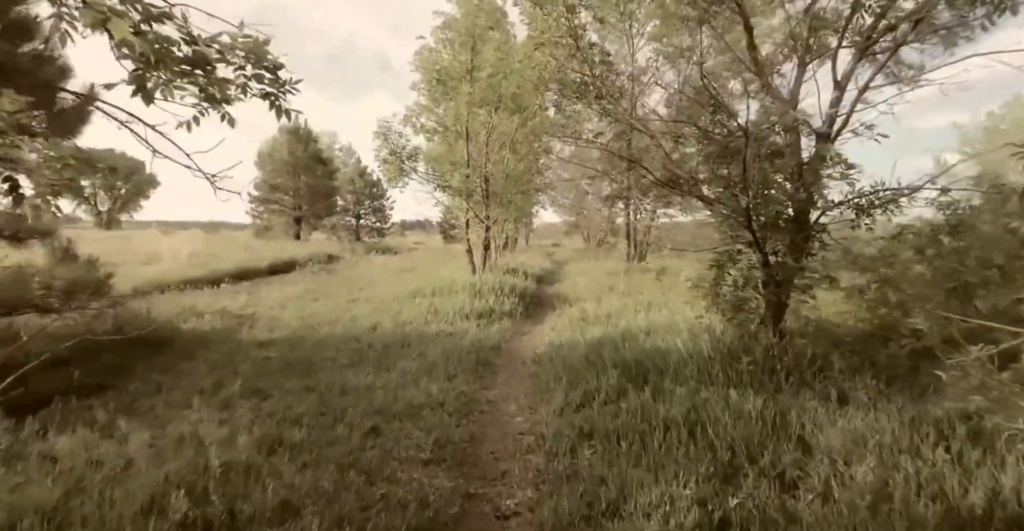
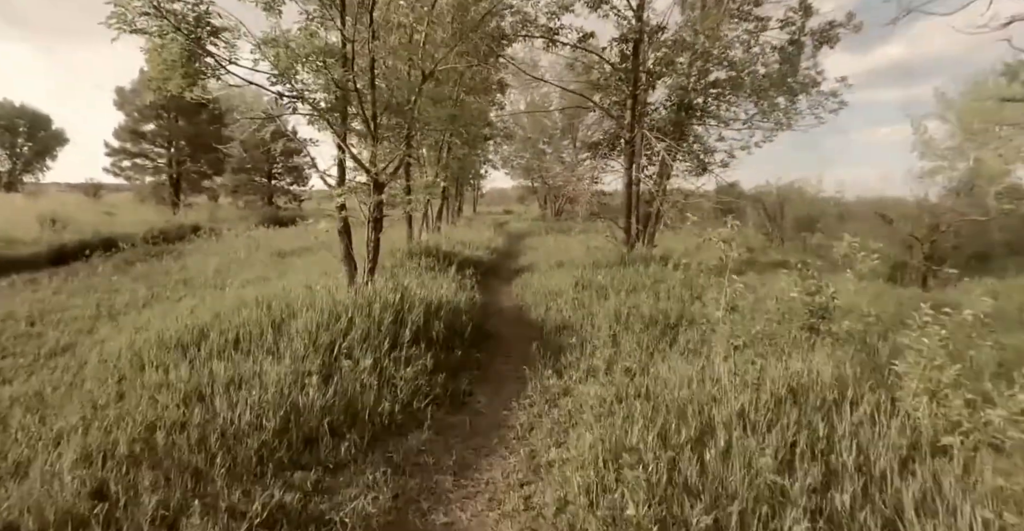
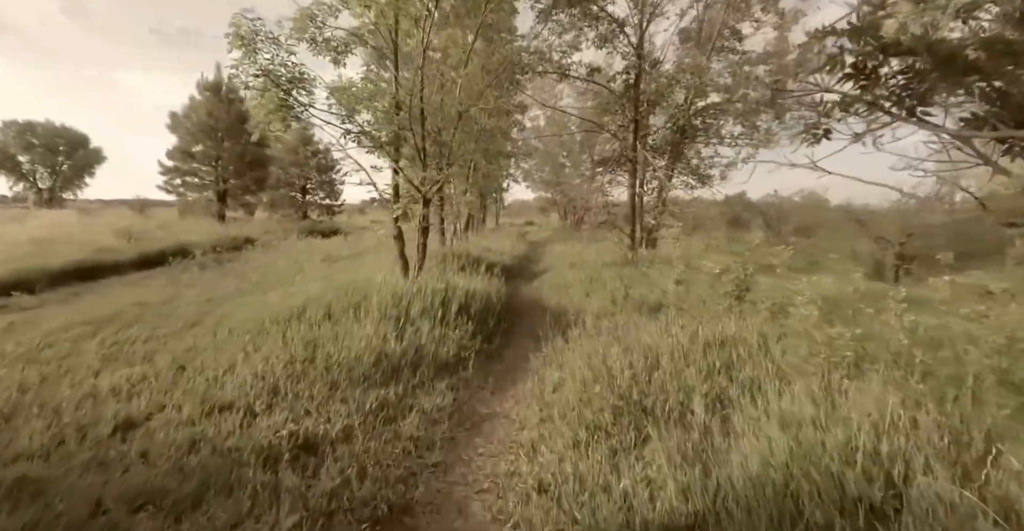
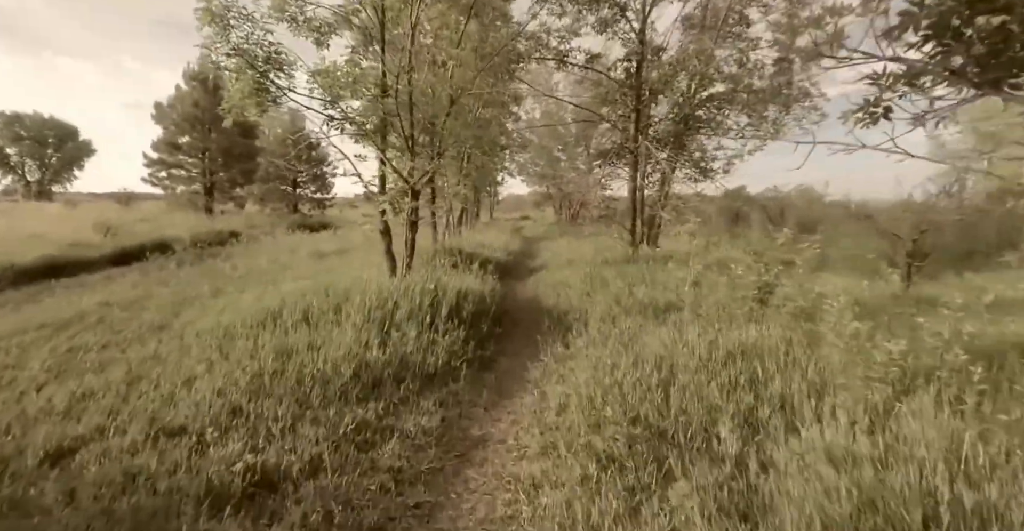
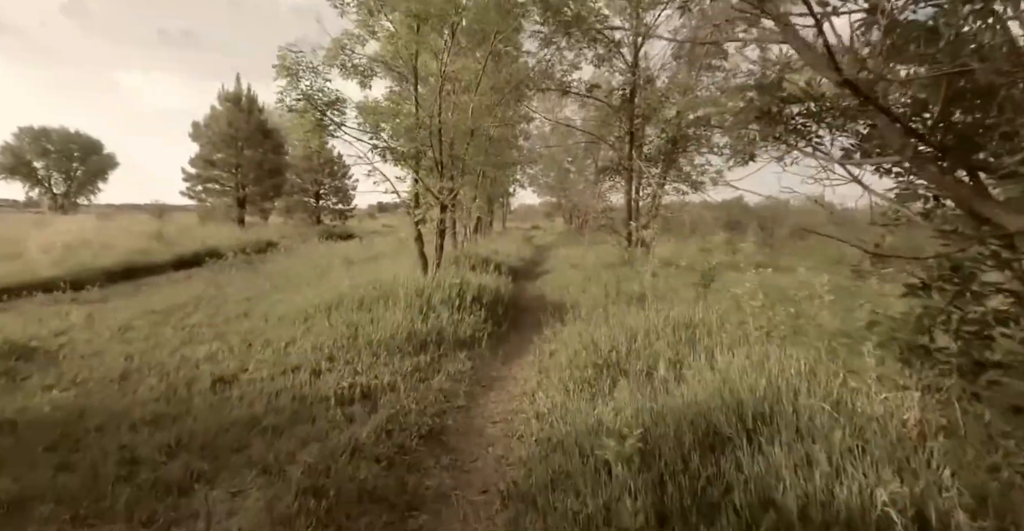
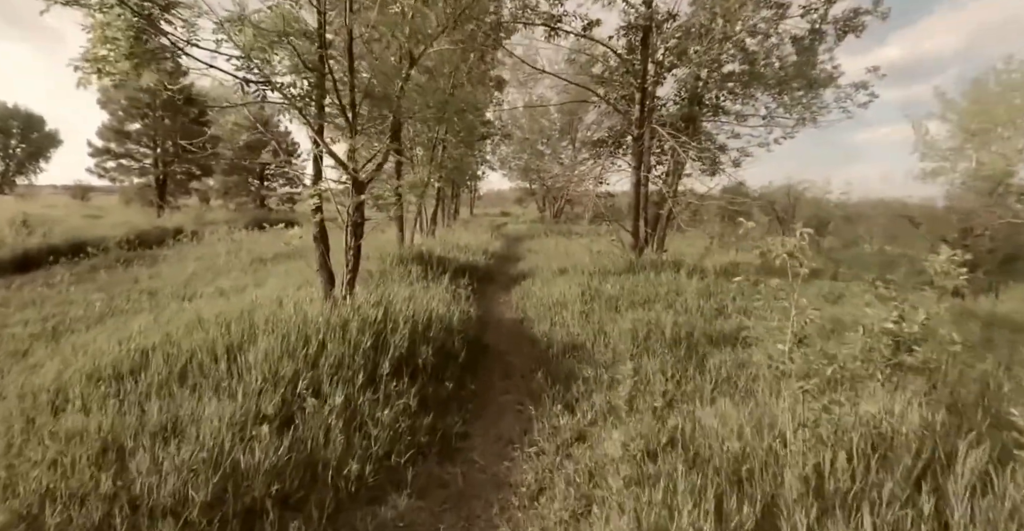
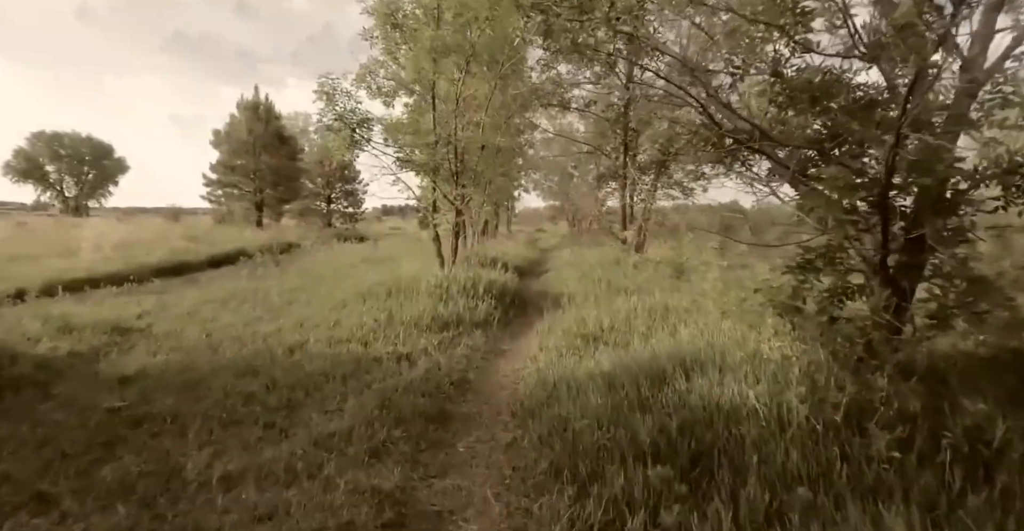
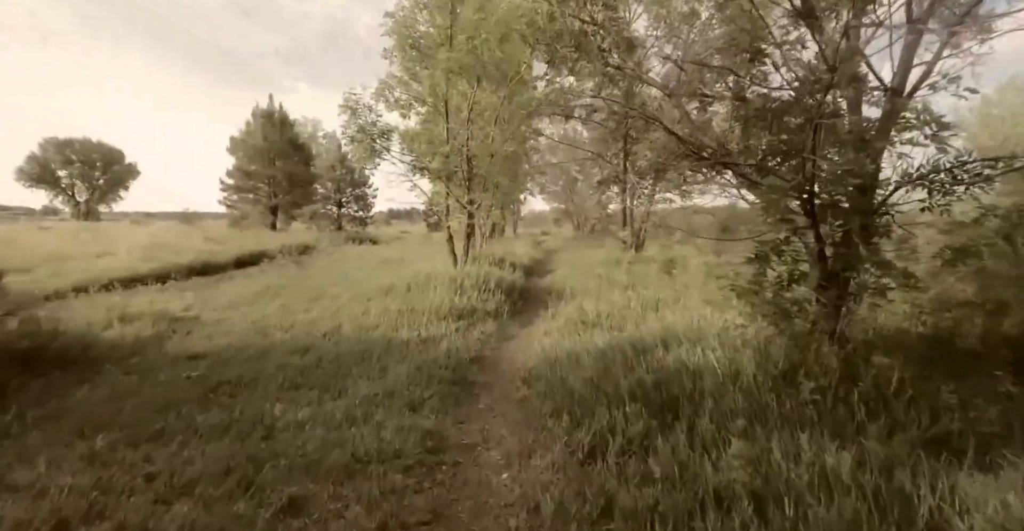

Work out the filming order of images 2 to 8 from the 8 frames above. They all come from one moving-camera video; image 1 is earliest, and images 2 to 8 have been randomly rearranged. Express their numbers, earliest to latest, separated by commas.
8, 7, 5, 3, 4, 2, 6
